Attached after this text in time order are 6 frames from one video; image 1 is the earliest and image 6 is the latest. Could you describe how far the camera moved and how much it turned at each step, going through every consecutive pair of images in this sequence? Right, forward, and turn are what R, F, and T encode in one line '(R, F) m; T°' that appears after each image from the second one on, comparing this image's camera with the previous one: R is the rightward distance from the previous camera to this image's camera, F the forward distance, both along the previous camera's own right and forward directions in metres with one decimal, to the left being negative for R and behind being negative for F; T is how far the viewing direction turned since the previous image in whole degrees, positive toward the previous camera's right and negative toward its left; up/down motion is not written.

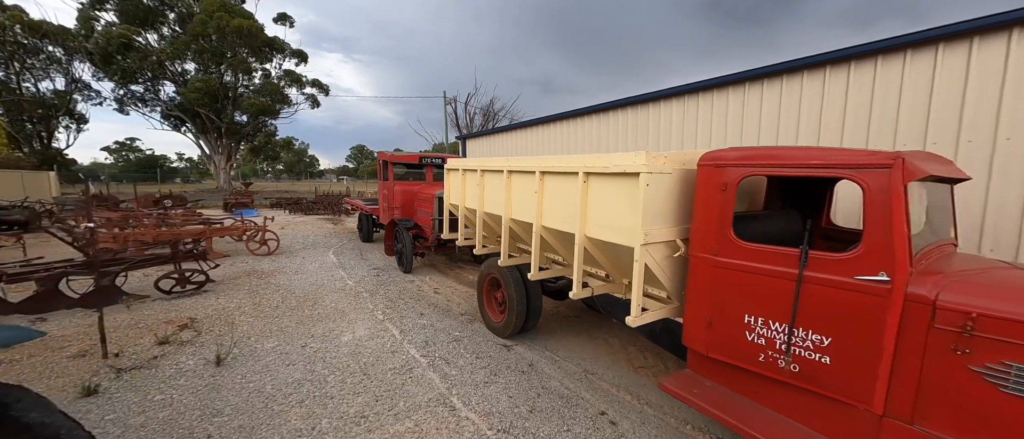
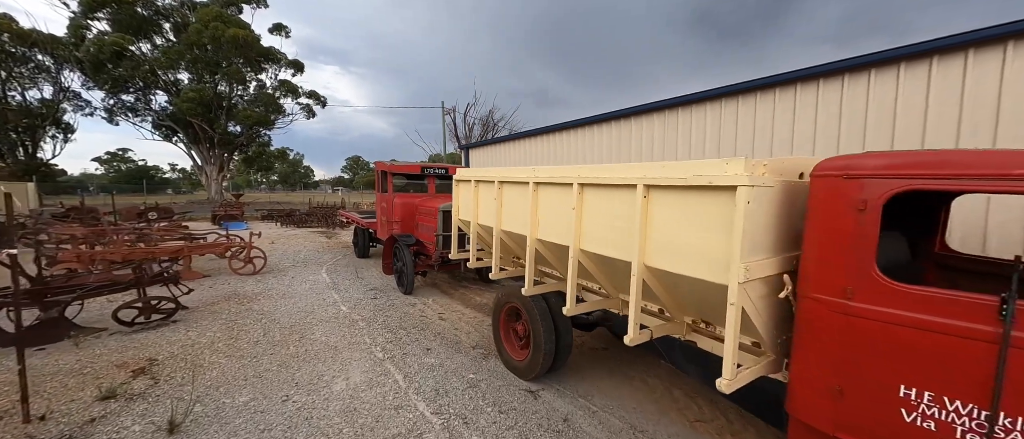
(-0.3, +0.6) m; +1°
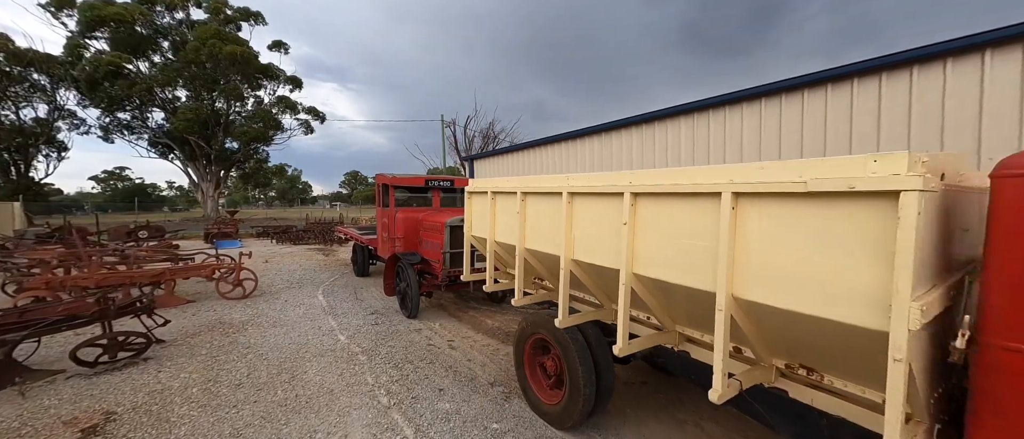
(-0.2, +0.5) m; 0°
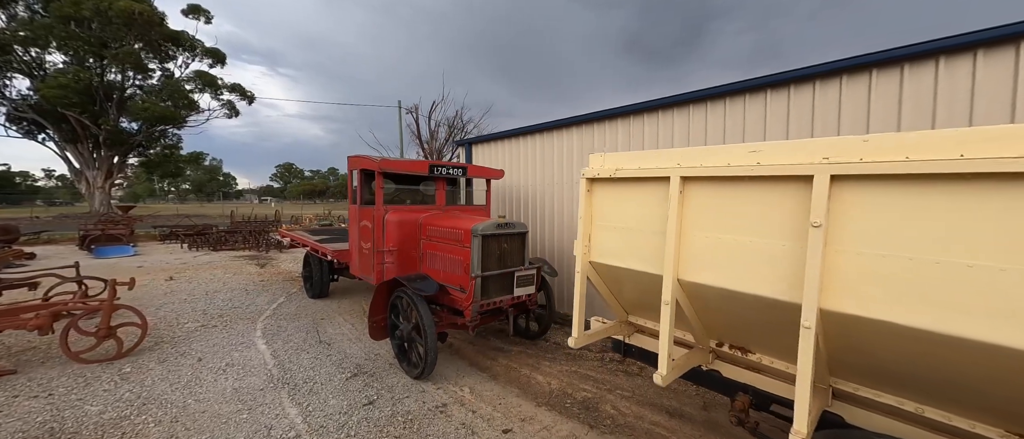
(-1.3, +2.1) m; +8°
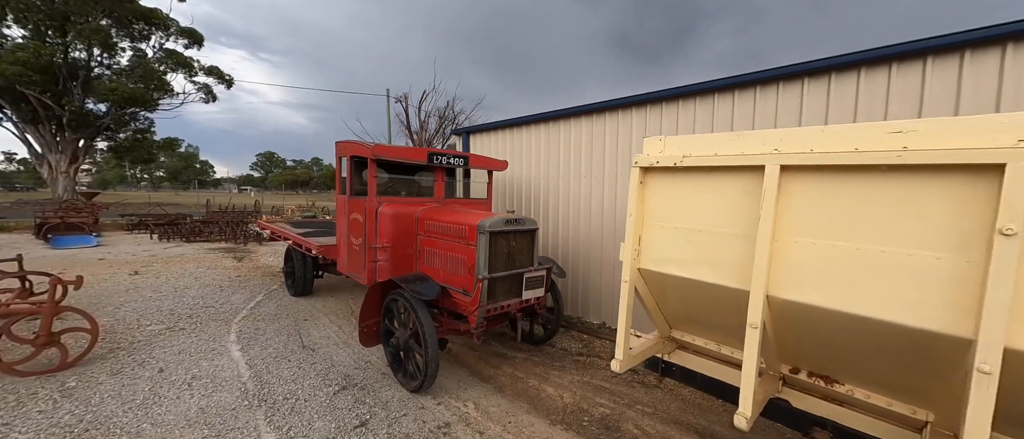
(-0.2, +0.4) m; +2°
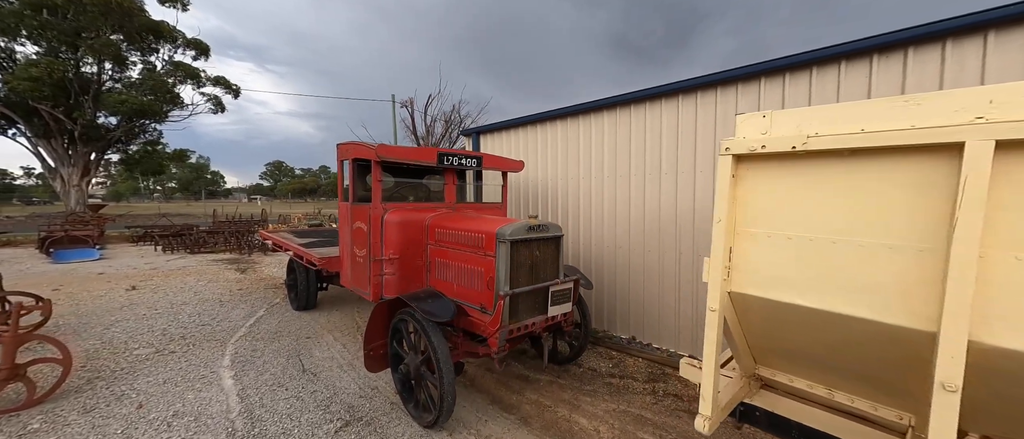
(-0.1, +0.5) m; -1°
